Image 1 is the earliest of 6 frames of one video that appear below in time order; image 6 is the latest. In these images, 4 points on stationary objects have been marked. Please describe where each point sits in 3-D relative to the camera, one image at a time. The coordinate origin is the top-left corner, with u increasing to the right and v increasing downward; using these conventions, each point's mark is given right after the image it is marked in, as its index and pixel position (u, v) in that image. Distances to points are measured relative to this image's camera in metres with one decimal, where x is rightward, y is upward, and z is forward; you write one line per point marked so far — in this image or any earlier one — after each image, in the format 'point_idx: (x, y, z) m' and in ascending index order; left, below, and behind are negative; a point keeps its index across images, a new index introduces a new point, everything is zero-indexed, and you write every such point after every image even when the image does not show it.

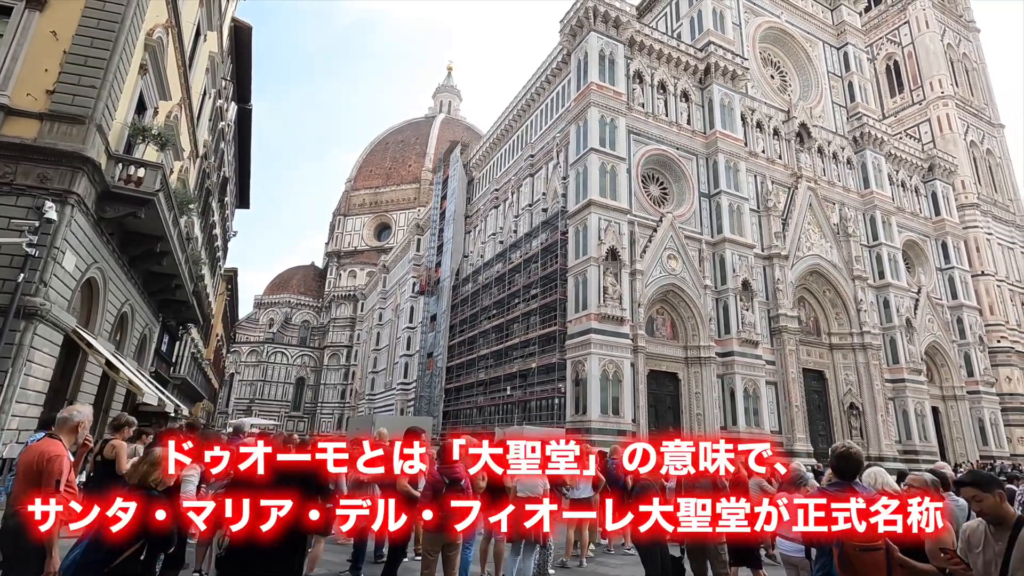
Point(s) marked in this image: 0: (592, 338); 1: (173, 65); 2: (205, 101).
0: (+2.7, -1.8, +19.6) m
1: (-6.9, +4.5, +11.4) m
2: (-8.8, +5.3, +16.2) m
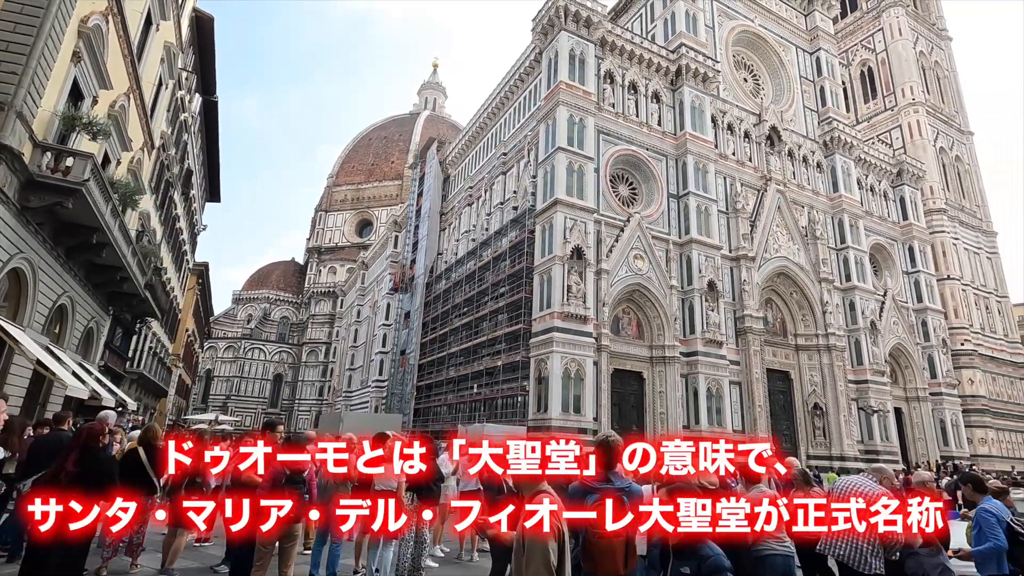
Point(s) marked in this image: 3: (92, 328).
0: (+1.4, -1.7, +19.7) m
1: (-7.9, +4.6, +11.2) m
2: (-9.9, +5.5, +16.0) m
3: (-10.2, -1.0, +13.8) m
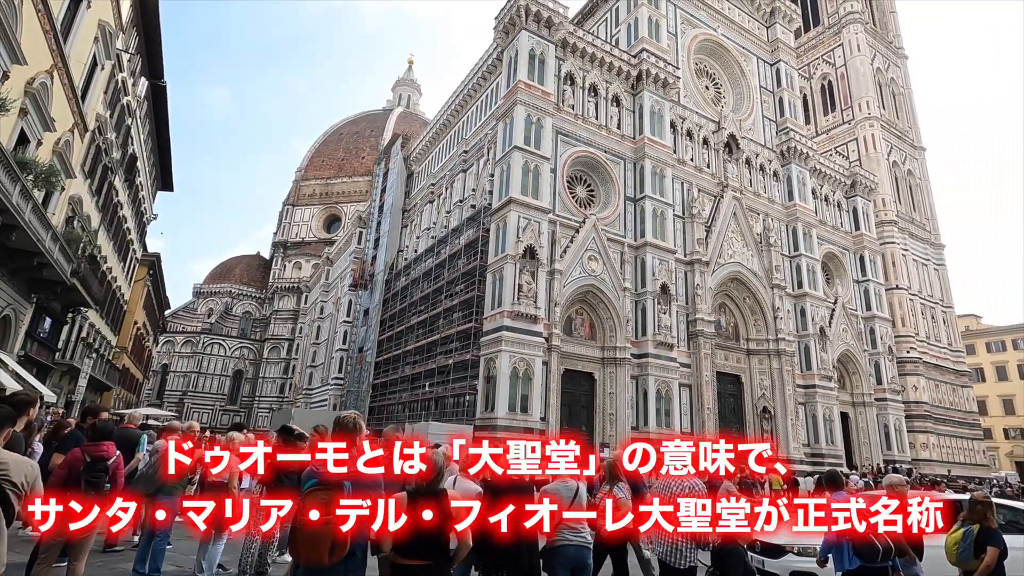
0: (-0.3, -1.7, +19.6) m
1: (-9.1, +4.9, +10.7) m
2: (-11.3, +5.8, +15.4) m
3: (-11.6, -0.6, +13.2) m
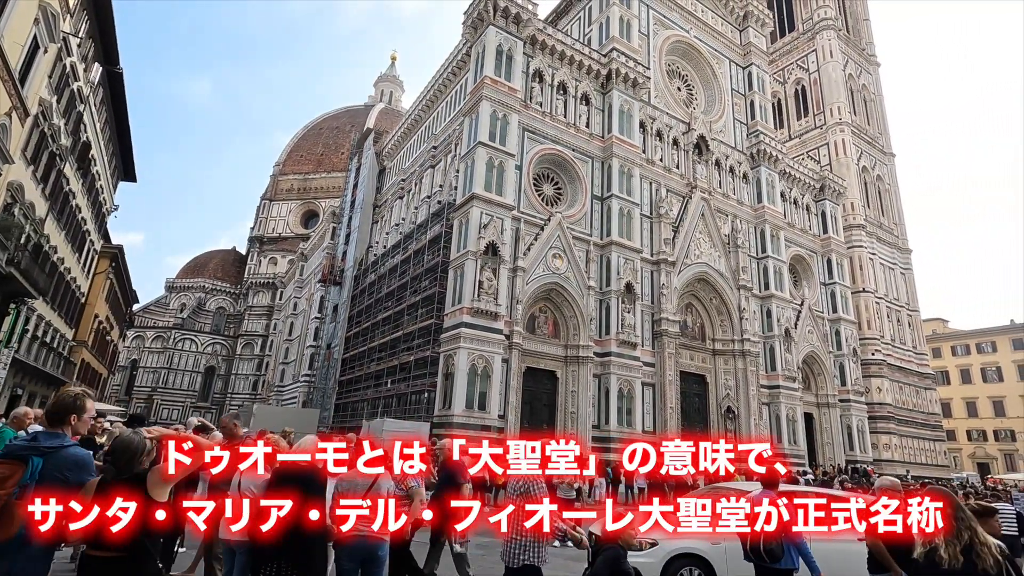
0: (-1.7, -1.5, +19.4) m
1: (-10.1, +5.2, +10.3) m
2: (-12.5, +6.1, +14.9) m
3: (-12.8, -0.4, +12.7) m
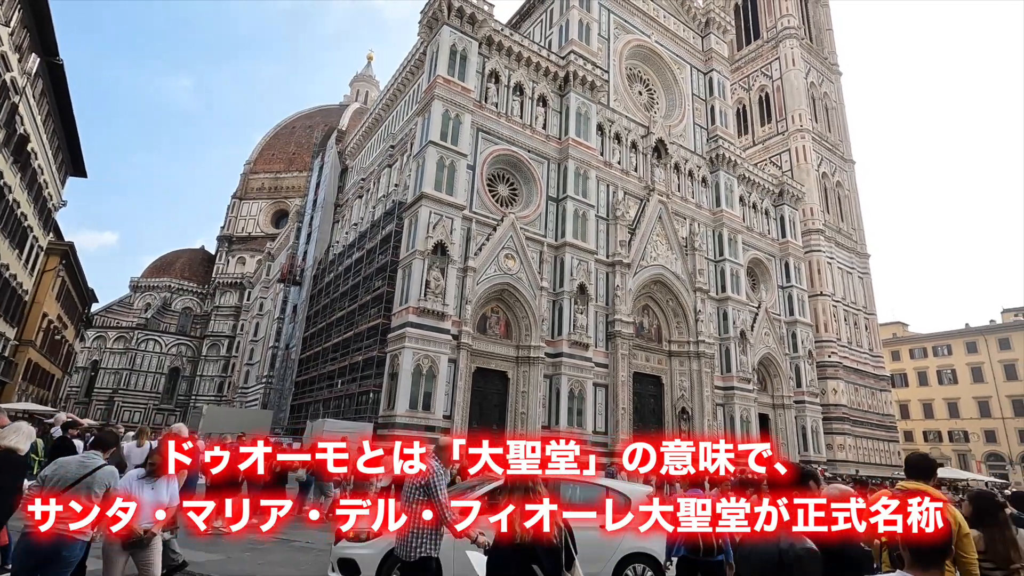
0: (-3.6, -1.5, +19.3) m
1: (-11.6, +5.3, +9.9) m
2: (-14.1, +6.2, +14.4) m
3: (-14.4, -0.2, +12.2) m
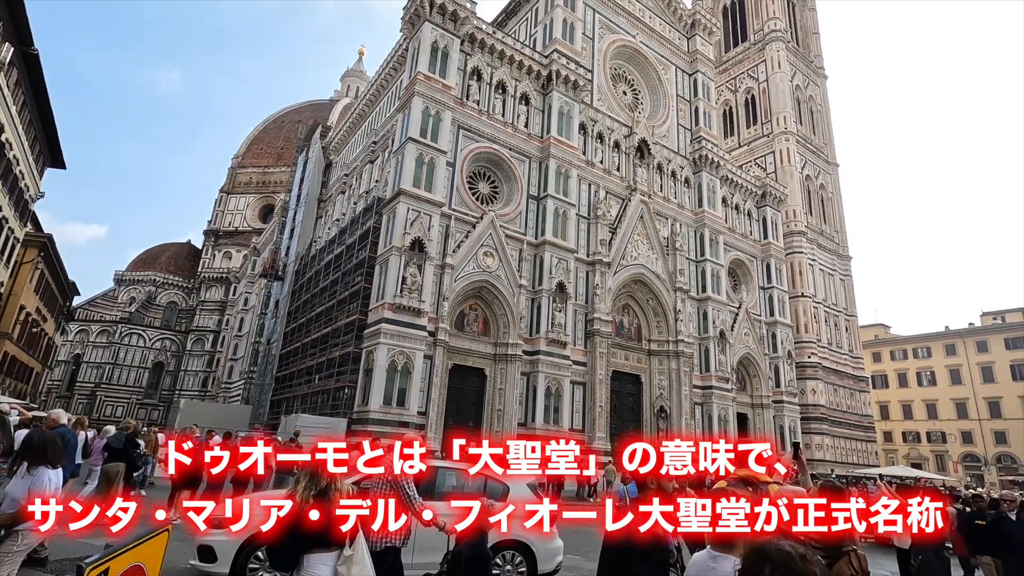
0: (-4.4, -1.4, +19.3) m
1: (-12.2, +5.5, +9.8) m
2: (-14.8, +6.5, +14.3) m
3: (-15.1, 0.0, +12.0) m
